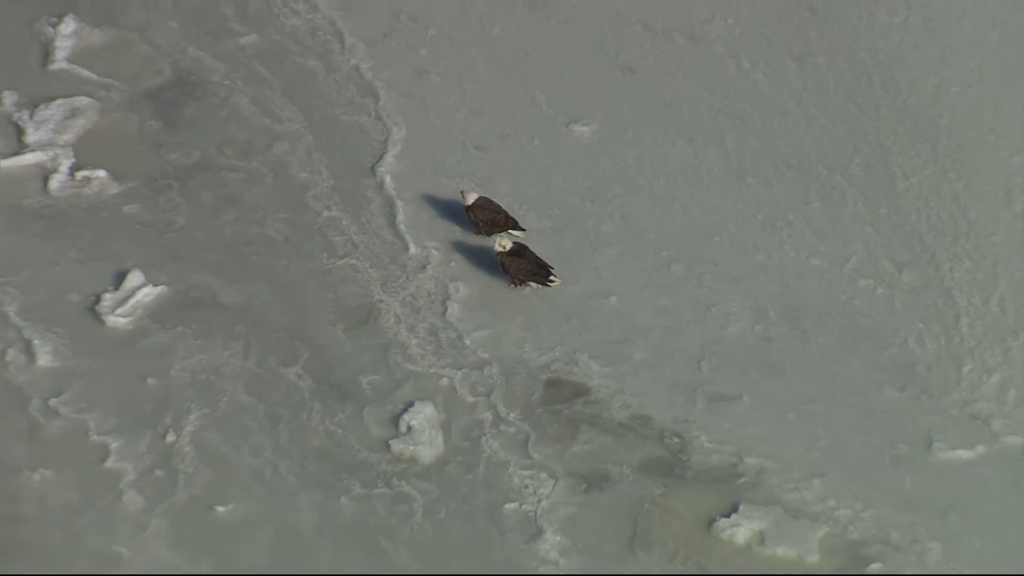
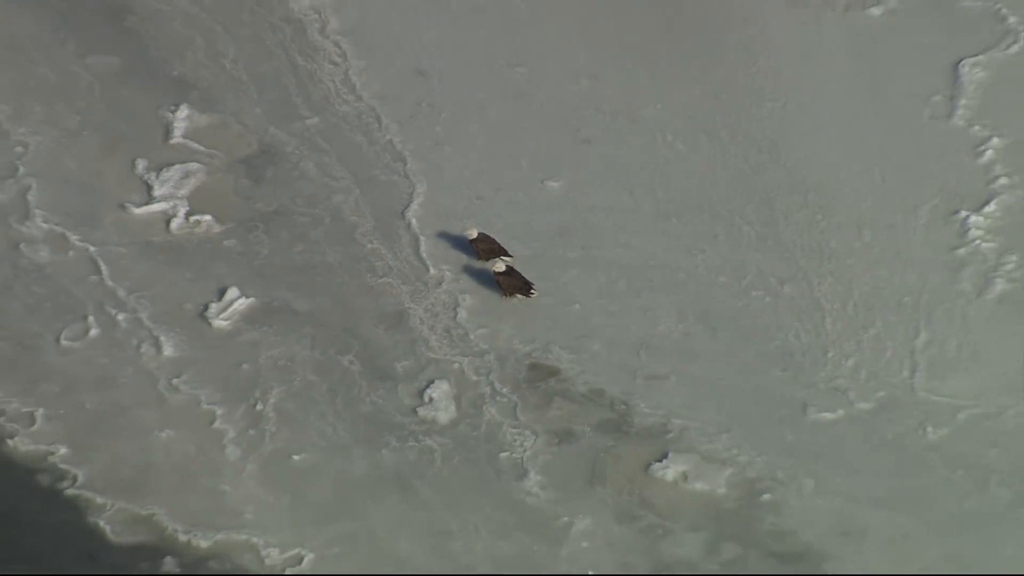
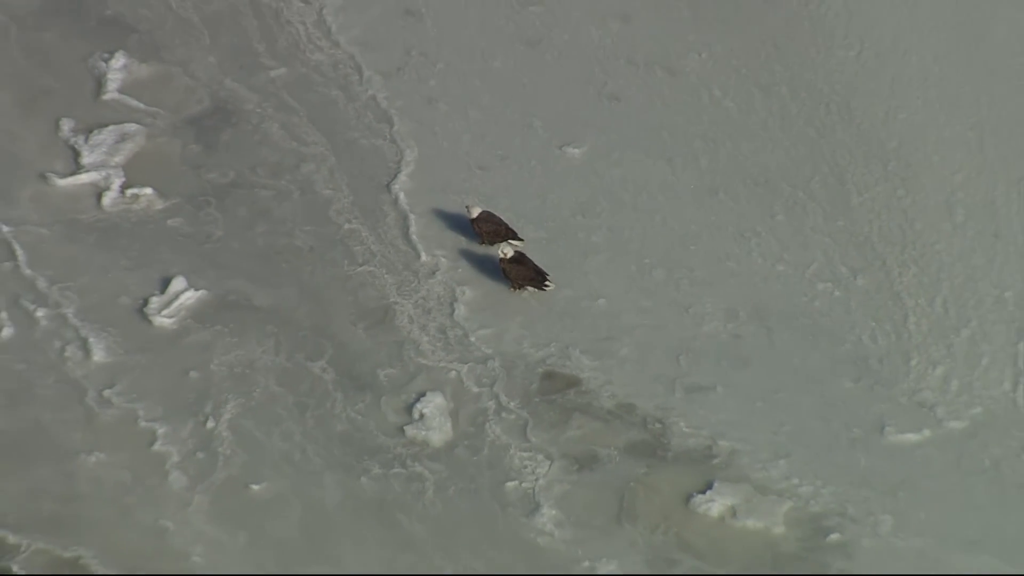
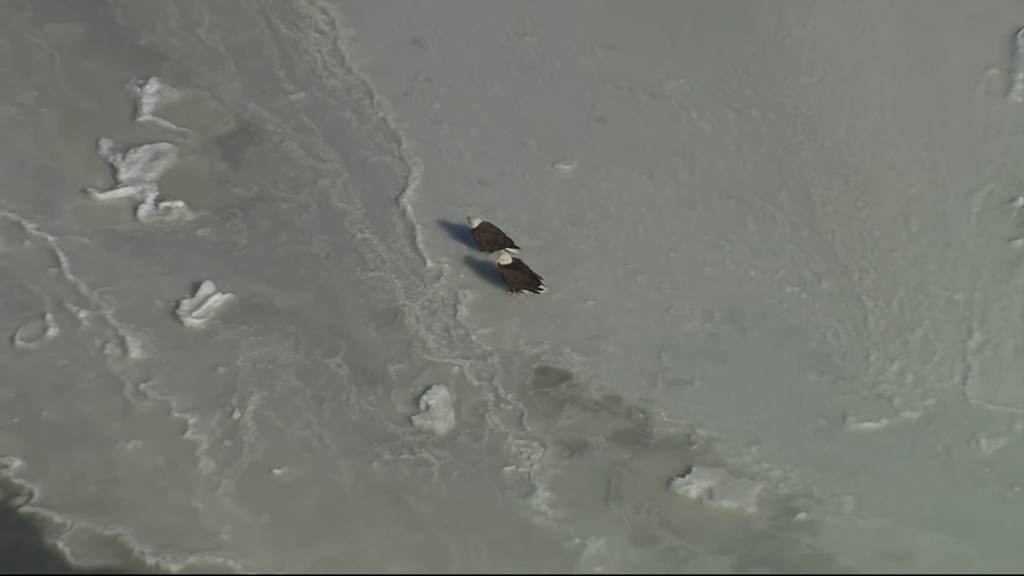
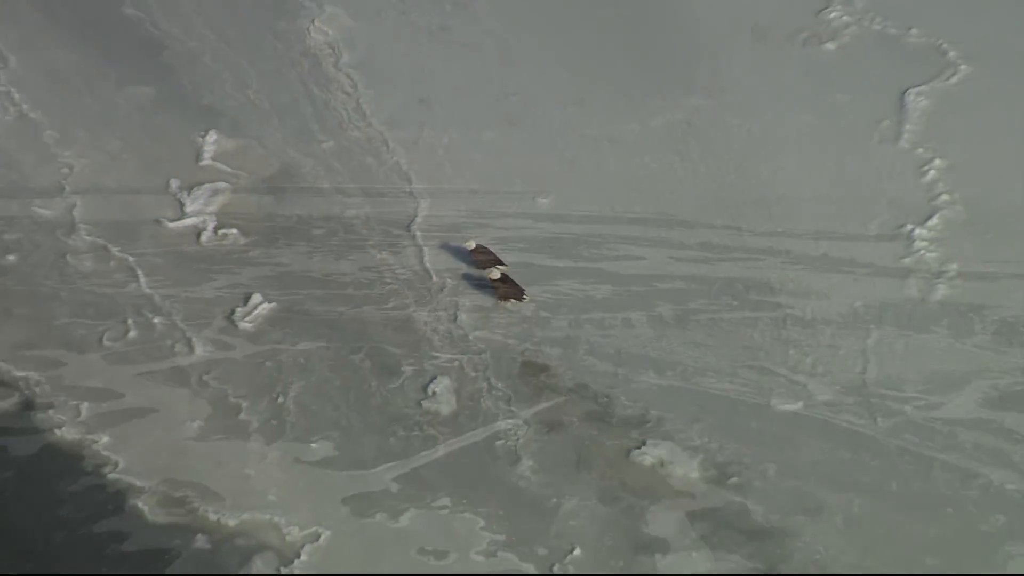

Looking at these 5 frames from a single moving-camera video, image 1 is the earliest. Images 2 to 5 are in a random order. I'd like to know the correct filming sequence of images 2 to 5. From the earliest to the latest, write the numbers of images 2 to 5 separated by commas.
3, 4, 2, 5
